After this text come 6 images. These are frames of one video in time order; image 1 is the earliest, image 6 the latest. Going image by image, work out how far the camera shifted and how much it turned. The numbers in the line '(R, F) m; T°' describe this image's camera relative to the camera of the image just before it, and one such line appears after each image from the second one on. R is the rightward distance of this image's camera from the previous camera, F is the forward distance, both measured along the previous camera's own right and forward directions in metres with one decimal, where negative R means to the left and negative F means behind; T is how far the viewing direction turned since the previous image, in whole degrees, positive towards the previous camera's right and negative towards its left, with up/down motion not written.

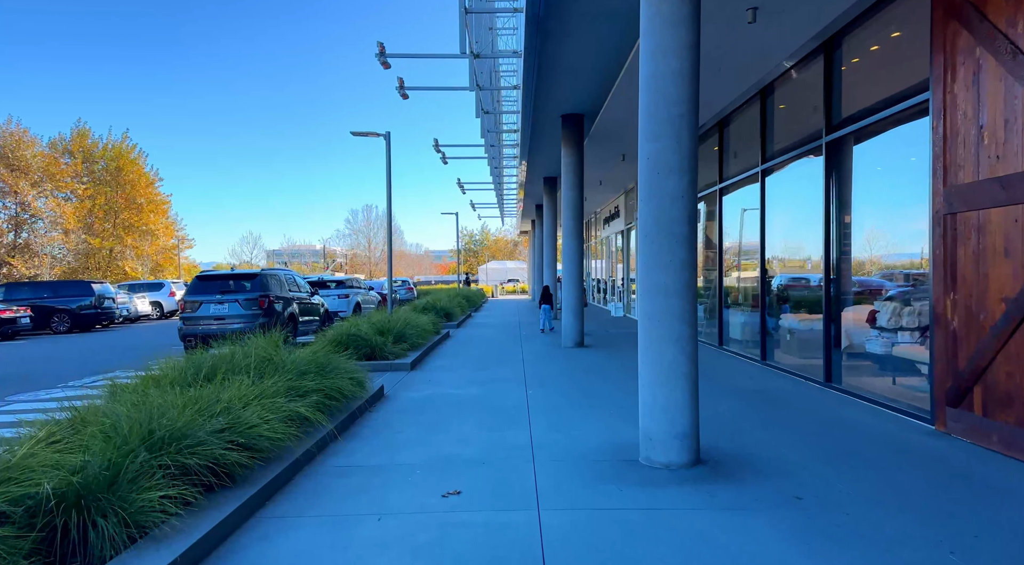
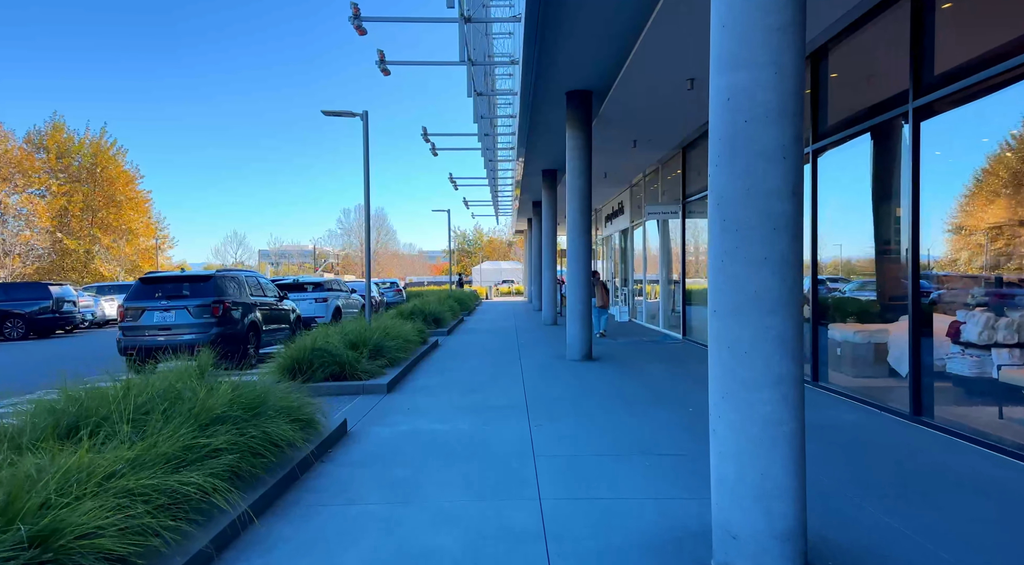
(-0.1, +1.7) m; +1°
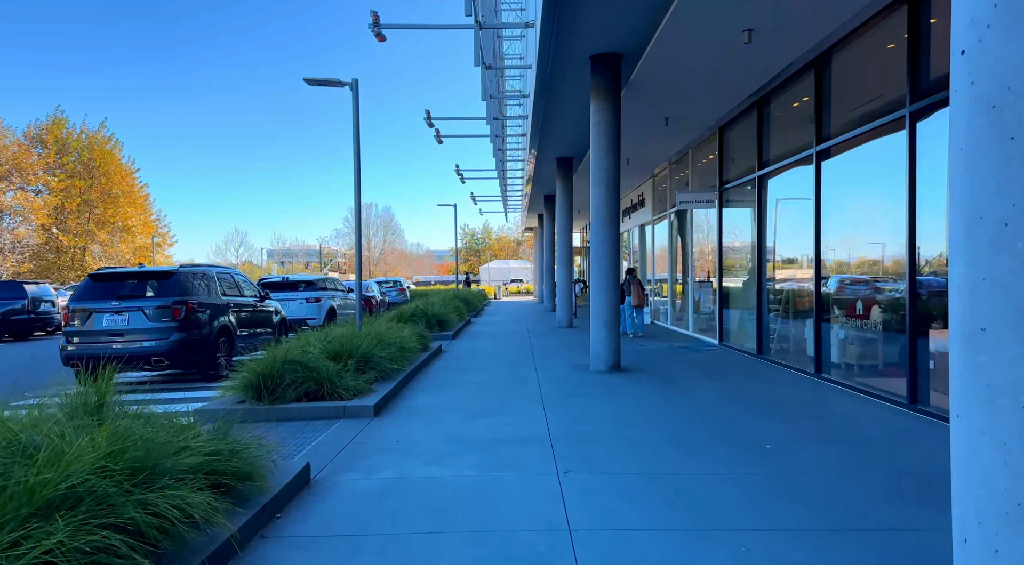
(-0.1, +1.6) m; -1°
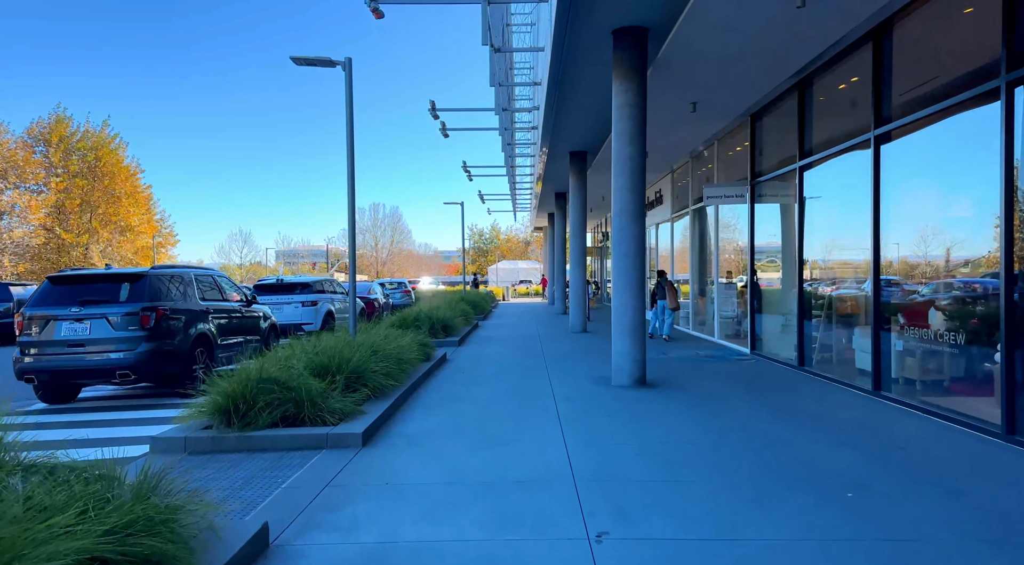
(-0.1, +1.0) m; -1°
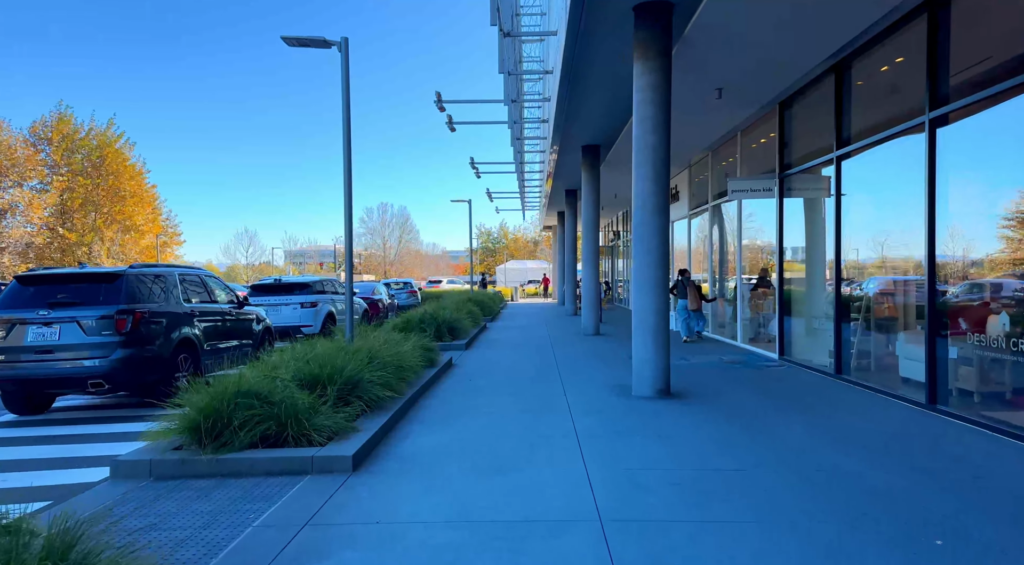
(0.0, +0.7) m; -1°
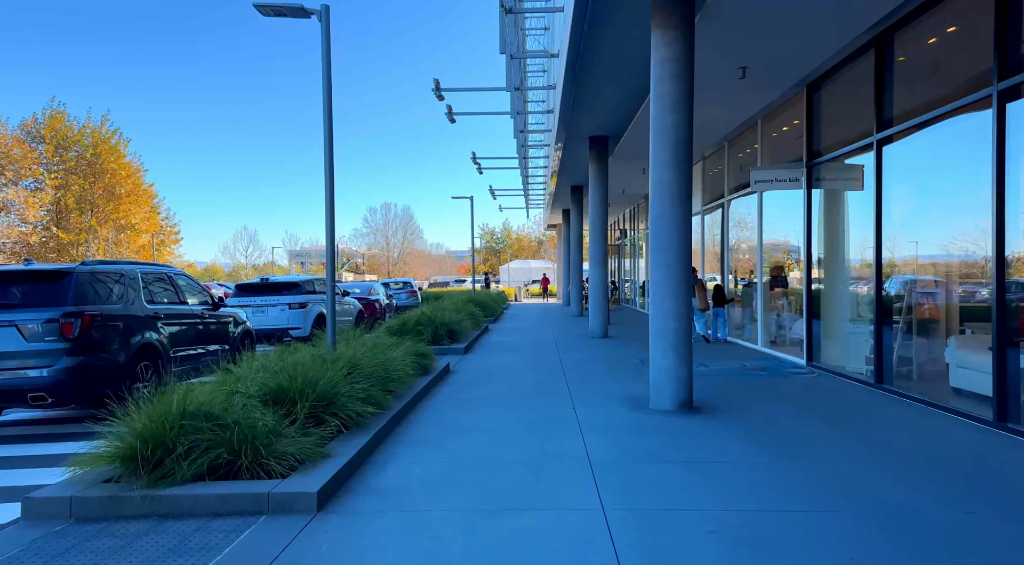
(0.0, +0.9) m; 0°
